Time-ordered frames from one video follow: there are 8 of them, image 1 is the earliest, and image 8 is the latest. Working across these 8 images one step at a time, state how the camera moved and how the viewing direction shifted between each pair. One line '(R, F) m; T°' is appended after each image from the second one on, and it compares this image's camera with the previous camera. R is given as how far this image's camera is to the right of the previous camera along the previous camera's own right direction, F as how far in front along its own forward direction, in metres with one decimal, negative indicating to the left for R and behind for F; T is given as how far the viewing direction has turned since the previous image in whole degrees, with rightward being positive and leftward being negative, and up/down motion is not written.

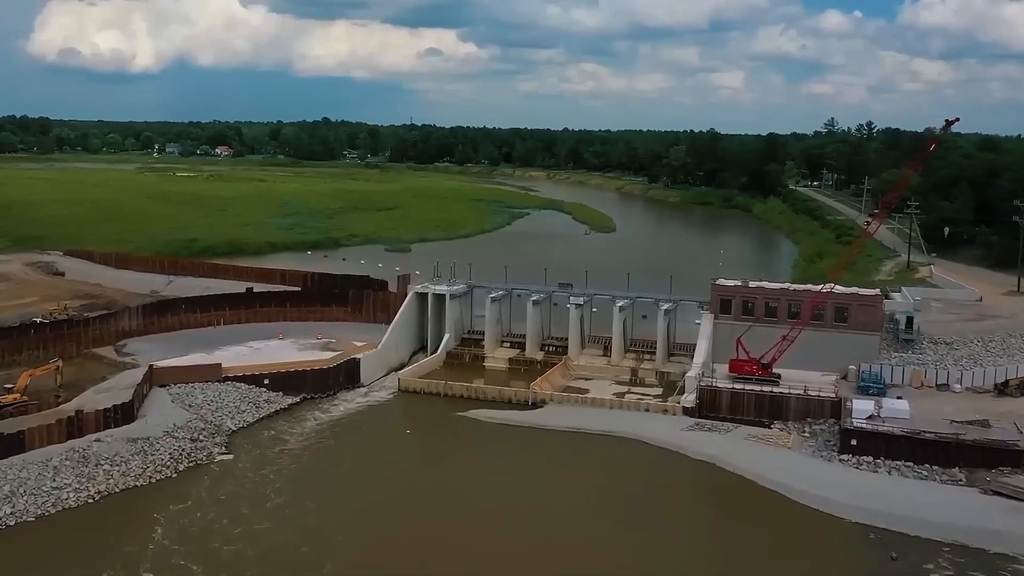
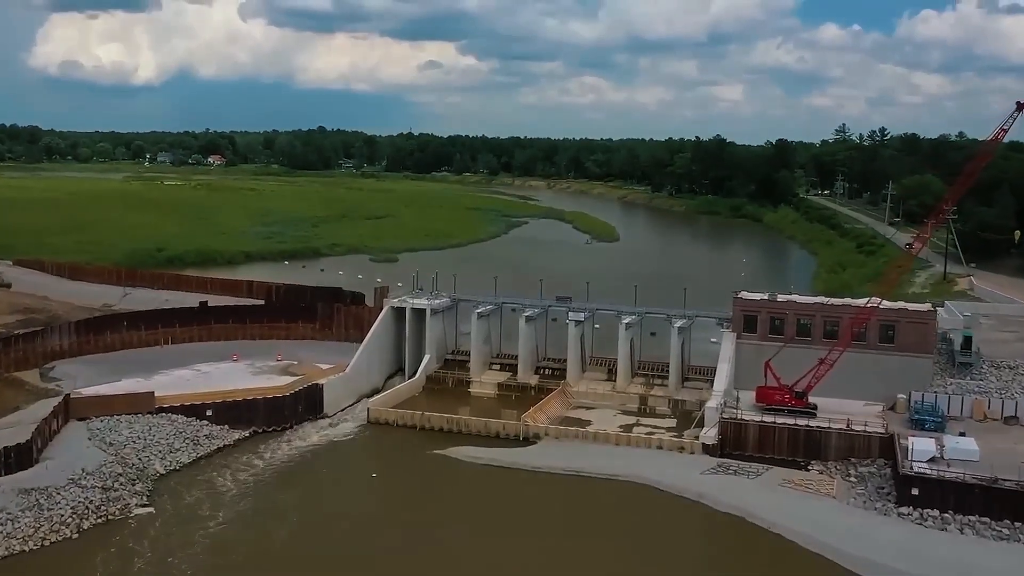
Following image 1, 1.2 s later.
(+0.5, +7.9) m; 0°
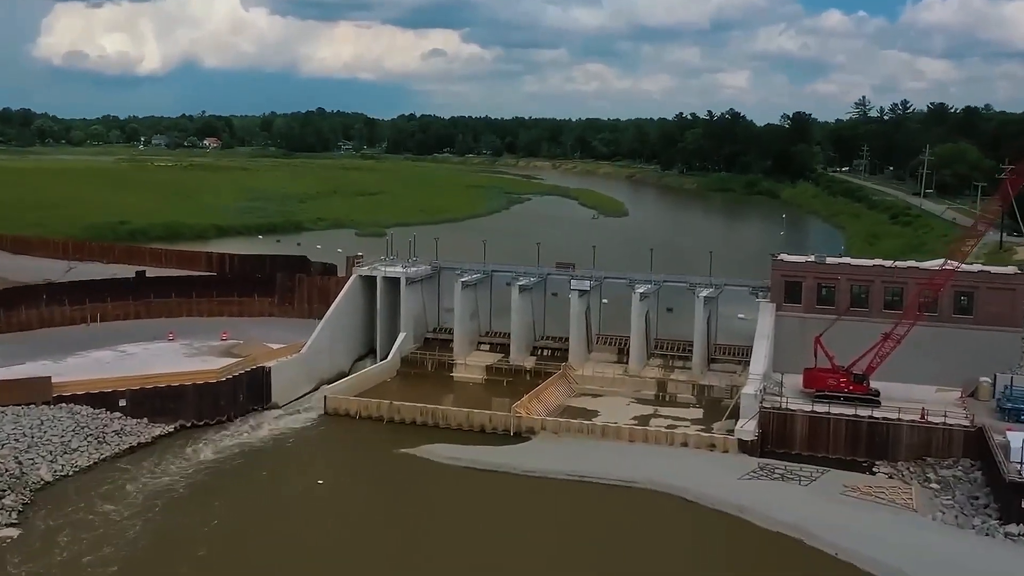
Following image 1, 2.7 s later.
(+0.6, +8.6) m; 0°
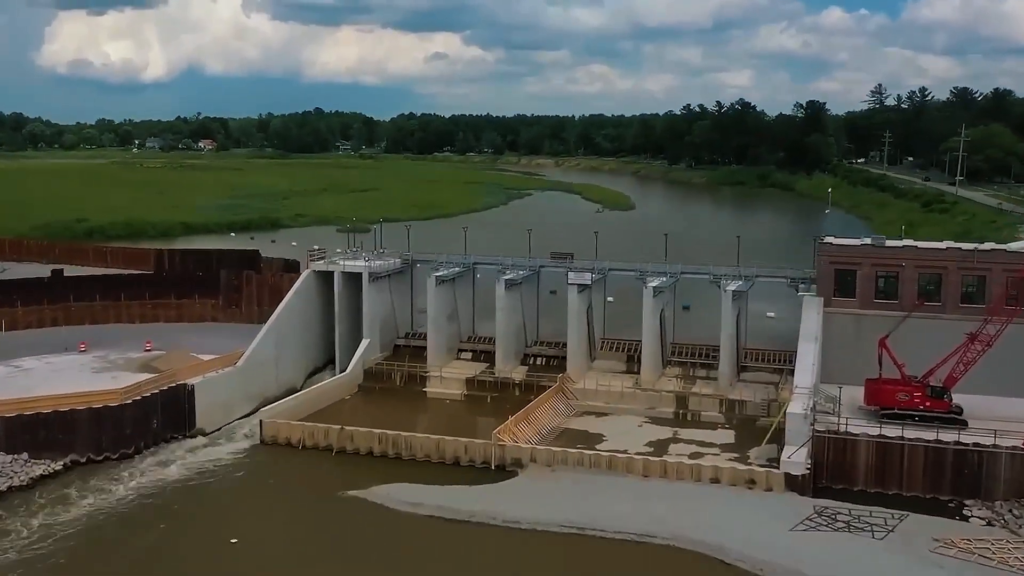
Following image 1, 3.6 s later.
(+0.6, +7.7) m; 0°
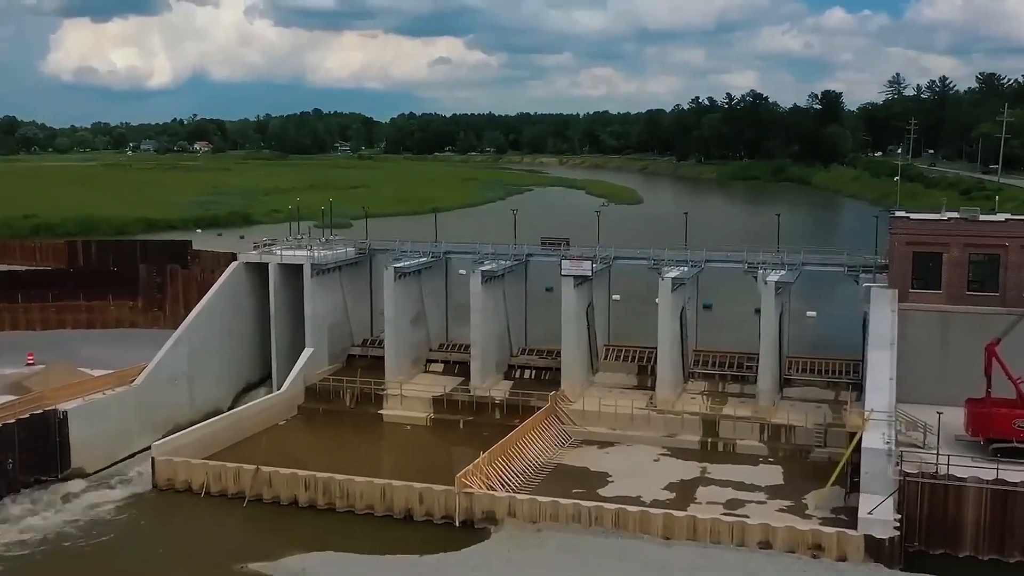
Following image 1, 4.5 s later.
(+0.7, +7.5) m; 0°
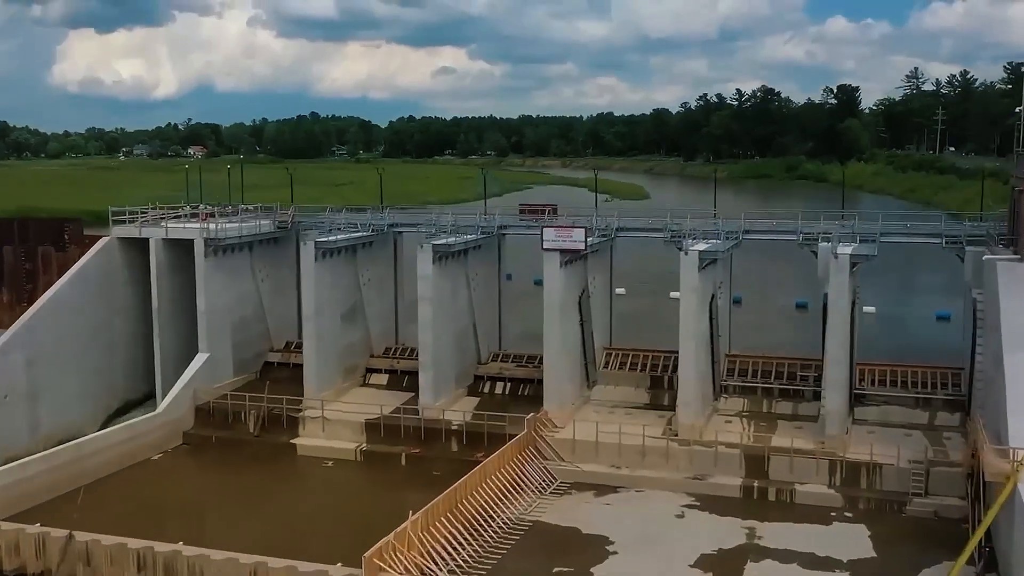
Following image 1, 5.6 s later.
(+0.7, +7.6) m; 0°
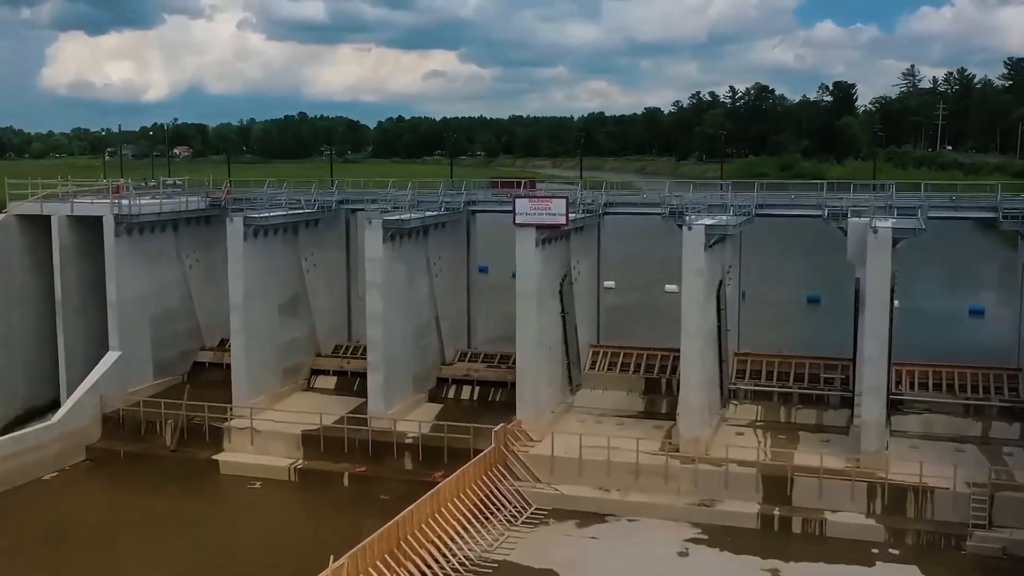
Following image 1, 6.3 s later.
(+0.3, +3.3) m; 0°
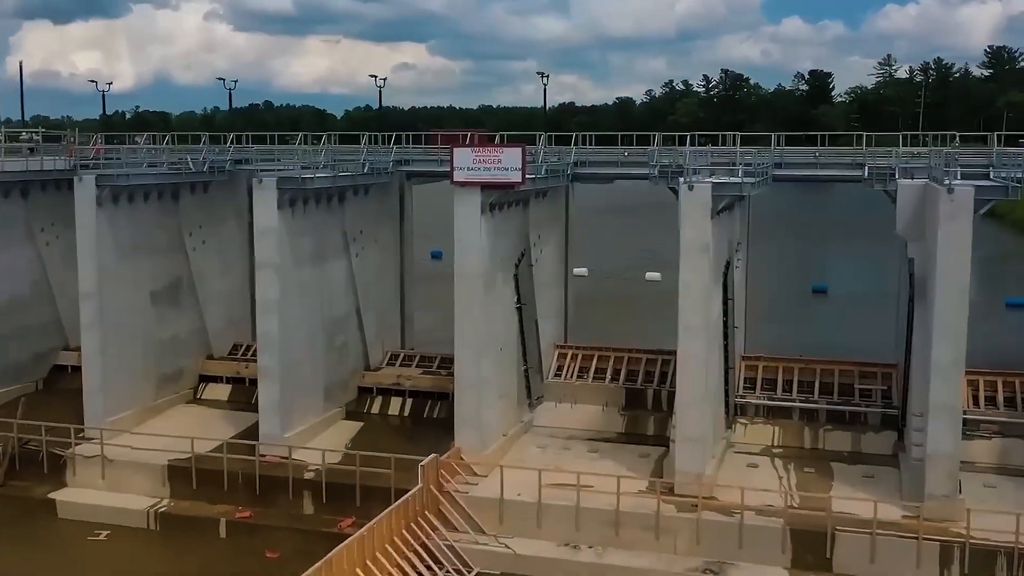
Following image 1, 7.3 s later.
(+0.3, +4.0) m; +1°
